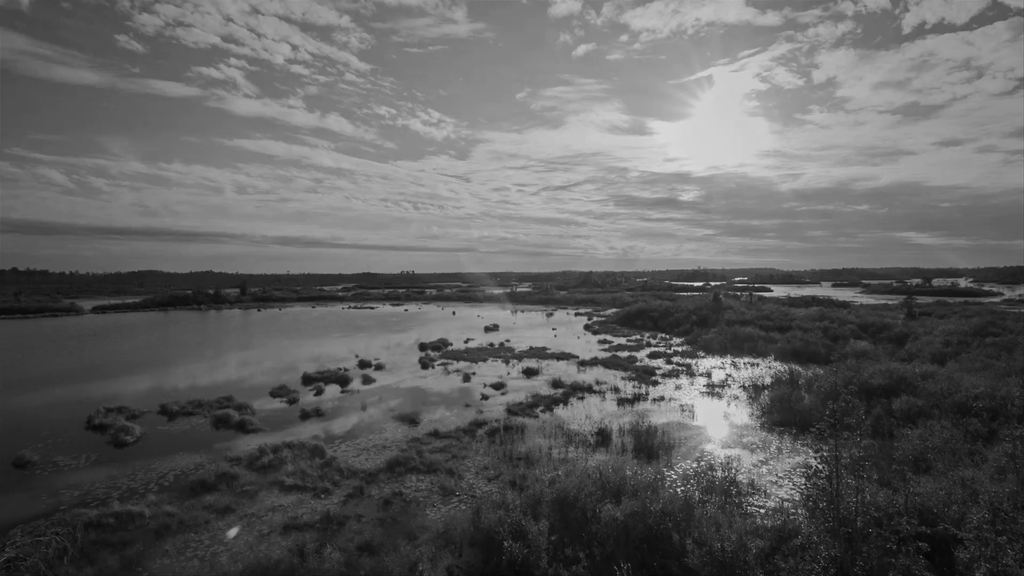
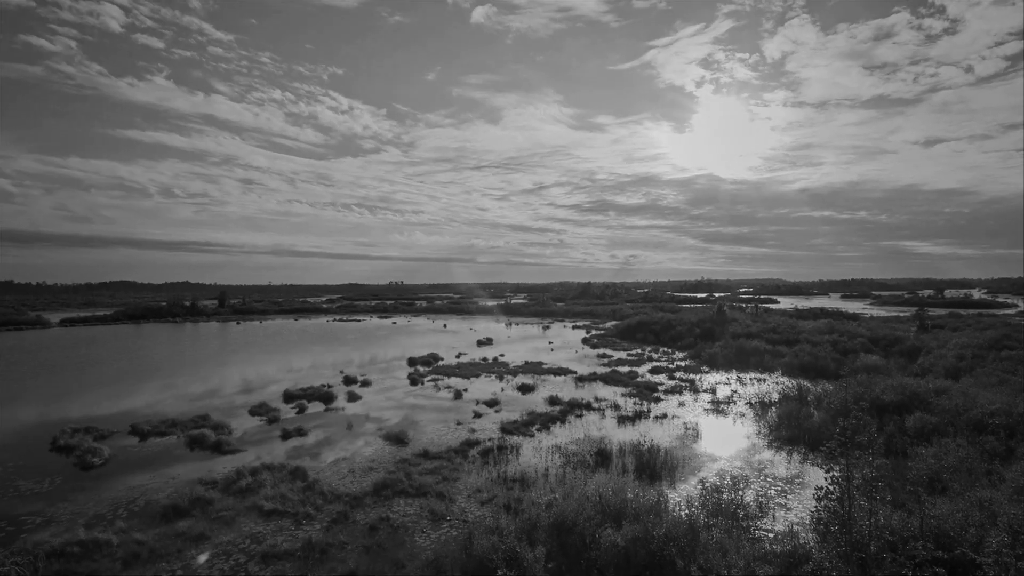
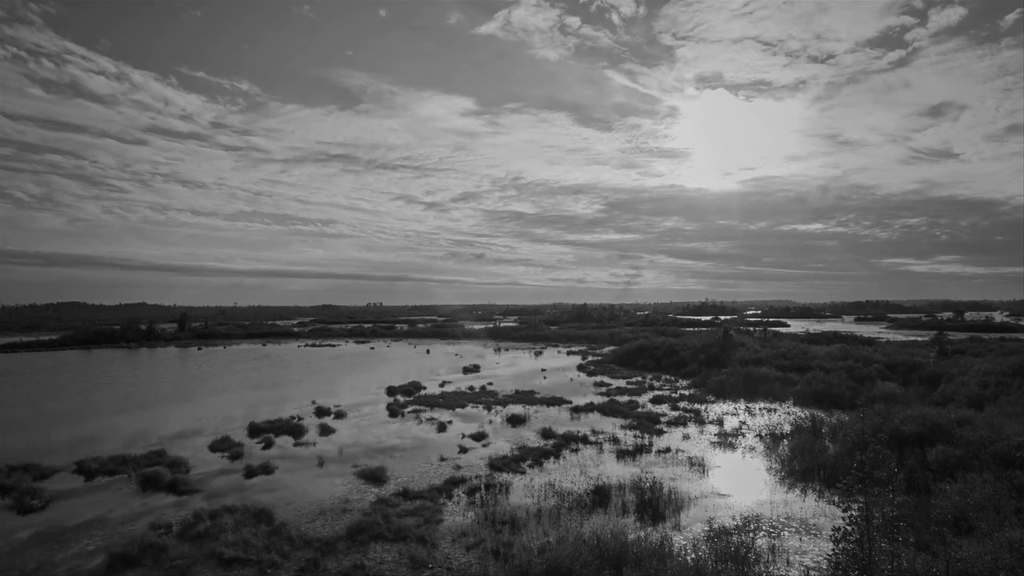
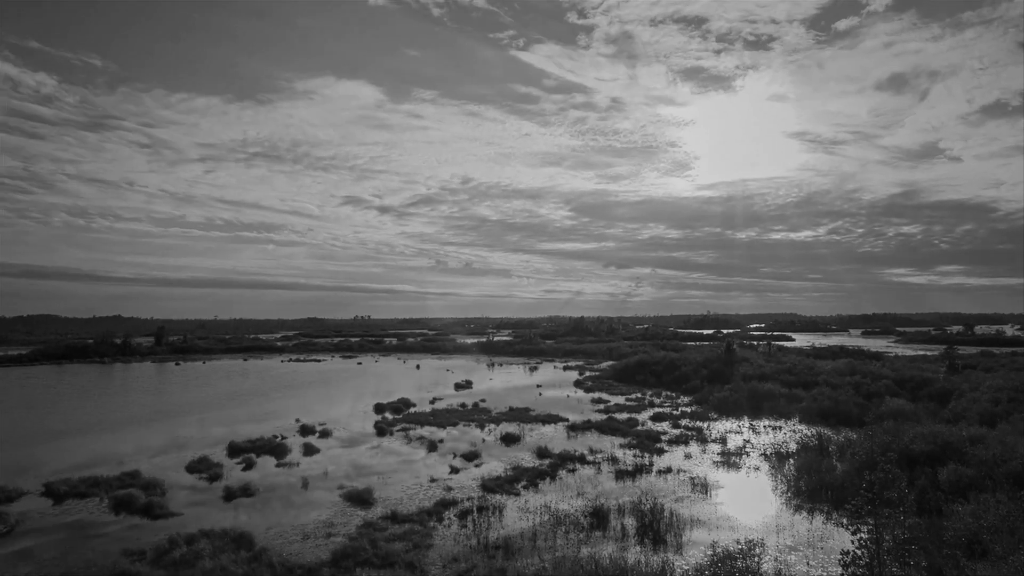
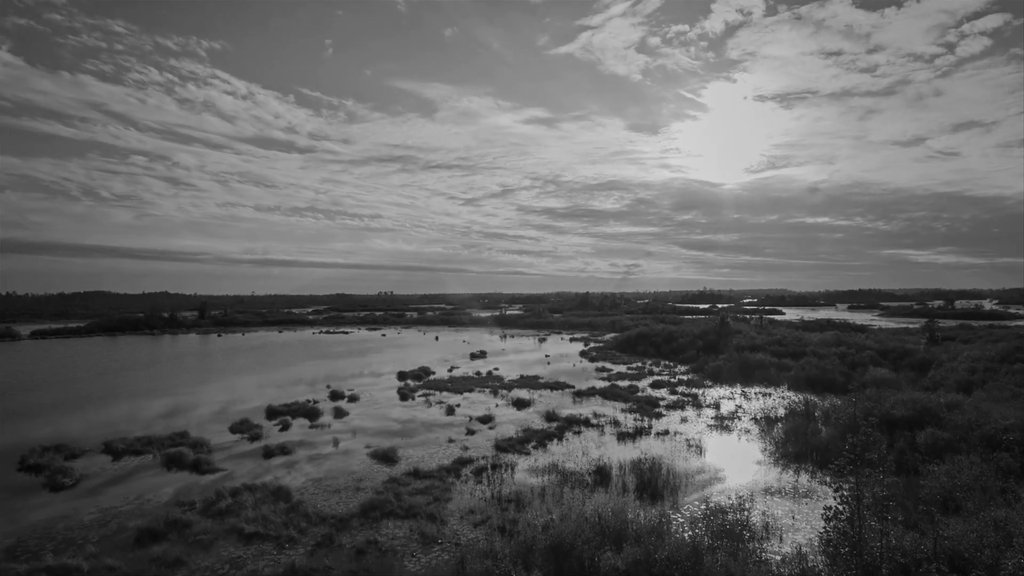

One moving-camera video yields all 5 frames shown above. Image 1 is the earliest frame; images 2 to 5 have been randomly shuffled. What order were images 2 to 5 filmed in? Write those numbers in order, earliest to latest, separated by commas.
2, 5, 3, 4
